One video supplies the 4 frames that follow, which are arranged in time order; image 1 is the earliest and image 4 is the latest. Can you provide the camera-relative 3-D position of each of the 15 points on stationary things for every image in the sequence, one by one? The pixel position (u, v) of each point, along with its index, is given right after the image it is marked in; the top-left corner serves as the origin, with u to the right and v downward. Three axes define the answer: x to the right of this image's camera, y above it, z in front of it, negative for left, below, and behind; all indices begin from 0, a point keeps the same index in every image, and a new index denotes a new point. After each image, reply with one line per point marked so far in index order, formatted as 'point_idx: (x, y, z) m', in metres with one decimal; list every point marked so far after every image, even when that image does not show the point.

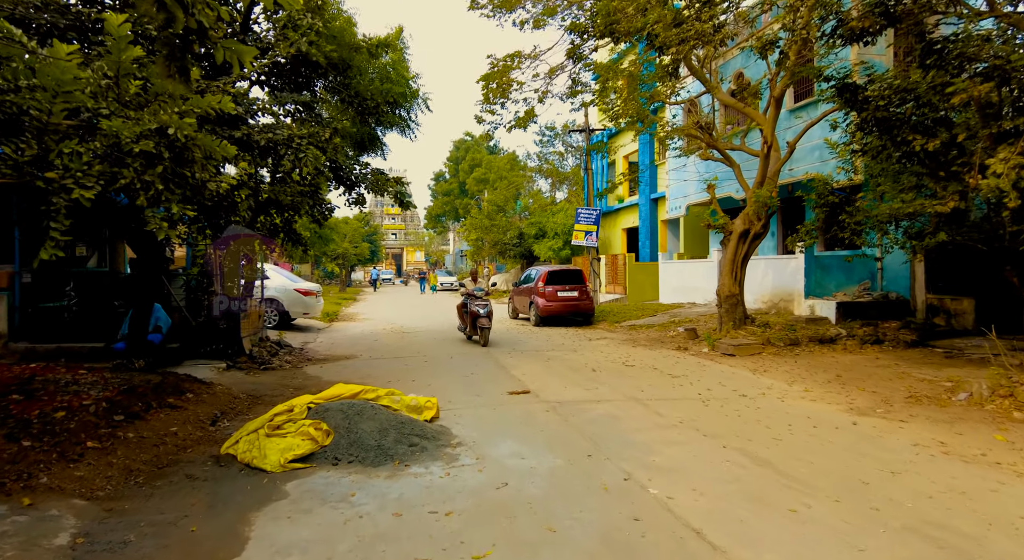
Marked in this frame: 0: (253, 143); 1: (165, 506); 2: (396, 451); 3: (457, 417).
0: (-3.4, +1.8, +8.2) m
1: (-2.4, -1.6, +4.3) m
2: (-1.0, -1.5, +5.3) m
3: (-0.6, -1.5, +6.5) m
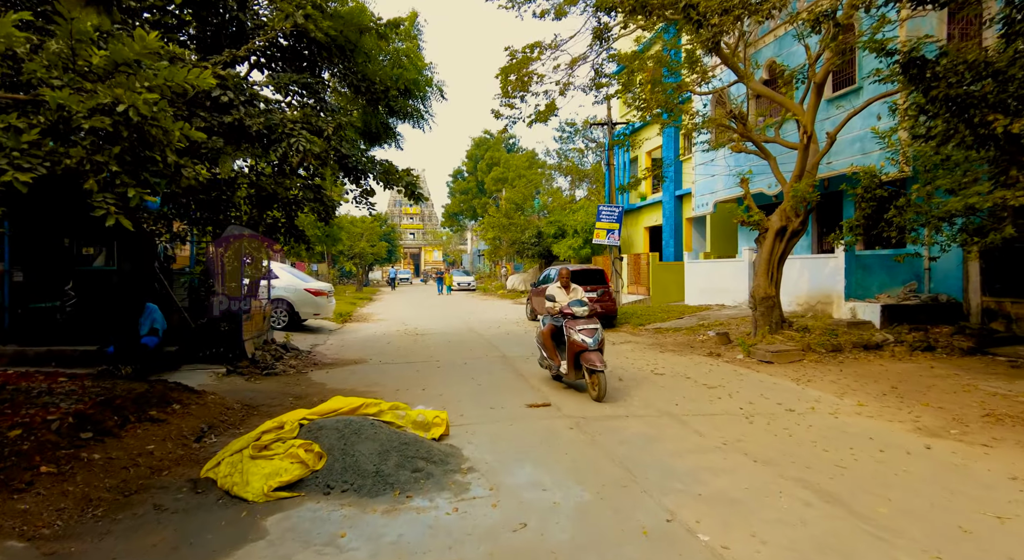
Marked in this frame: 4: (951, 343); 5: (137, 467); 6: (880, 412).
0: (-3.2, +1.8, +7.6) m
1: (-2.3, -1.6, +3.6) m
2: (-0.9, -1.5, +4.6) m
3: (-0.4, -1.5, +5.8) m
4: (+7.3, -1.1, +10.2) m
5: (-2.9, -1.4, +4.7) m
6: (+4.0, -1.4, +6.7) m
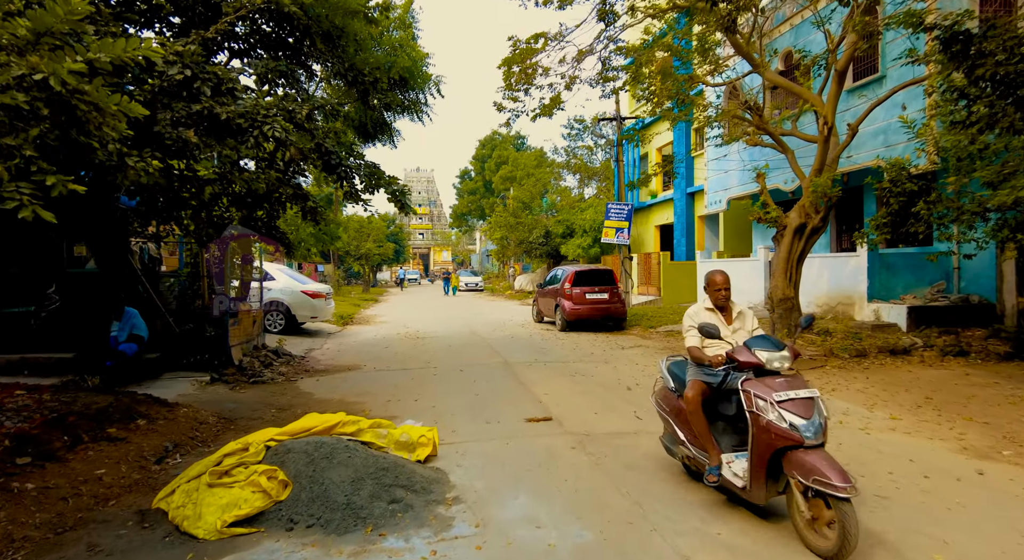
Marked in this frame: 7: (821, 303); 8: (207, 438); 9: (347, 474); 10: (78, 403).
0: (-3.2, +1.8, +7.0) m
1: (-2.4, -1.6, +3.0) m
2: (-0.9, -1.5, +4.0) m
3: (-0.4, -1.5, +5.2) m
4: (+7.3, -1.1, +9.5) m
5: (-2.9, -1.5, +4.2) m
6: (+4.0, -1.4, +6.0) m
7: (+6.8, -0.5, +13.4) m
8: (-2.9, -1.5, +5.9) m
9: (-1.1, -1.3, +4.3) m
10: (-4.0, -1.1, +5.7) m
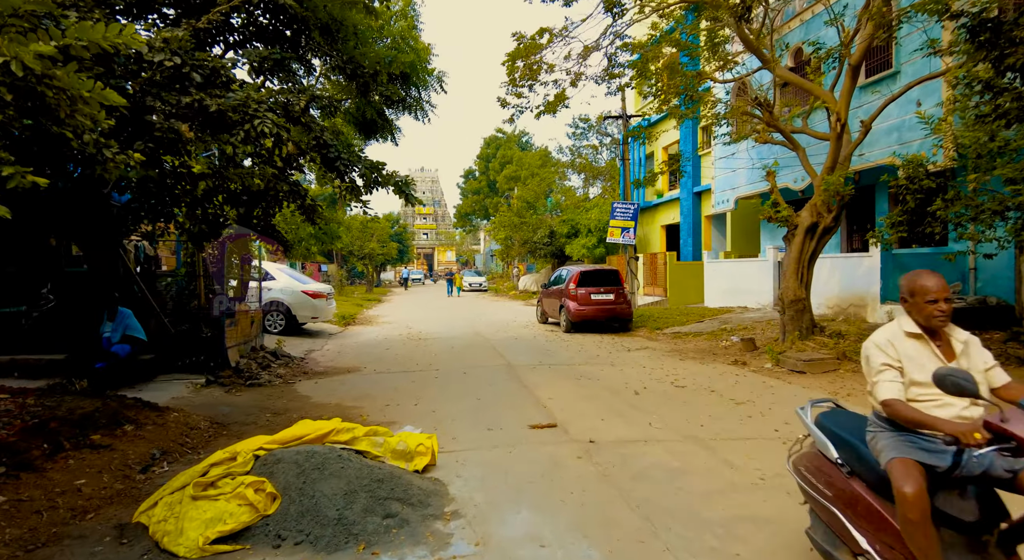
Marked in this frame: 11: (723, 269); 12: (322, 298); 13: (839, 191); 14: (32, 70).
0: (-3.2, +1.8, +6.8) m
1: (-2.4, -1.6, +2.8) m
2: (-0.9, -1.5, +3.7) m
3: (-0.4, -1.5, +4.9) m
4: (+7.4, -1.1, +9.2) m
5: (-2.9, -1.5, +3.9) m
6: (+4.0, -1.5, +5.7) m
7: (+6.9, -0.5, +13.1) m
8: (-2.9, -1.5, +5.6) m
9: (-1.1, -1.3, +4.0) m
10: (-4.0, -1.1, +5.5) m
11: (+5.9, +0.3, +17.1) m
12: (-4.4, -0.4, +14.2) m
13: (+5.5, +1.5, +10.2) m
14: (-2.4, +1.1, +3.1) m
